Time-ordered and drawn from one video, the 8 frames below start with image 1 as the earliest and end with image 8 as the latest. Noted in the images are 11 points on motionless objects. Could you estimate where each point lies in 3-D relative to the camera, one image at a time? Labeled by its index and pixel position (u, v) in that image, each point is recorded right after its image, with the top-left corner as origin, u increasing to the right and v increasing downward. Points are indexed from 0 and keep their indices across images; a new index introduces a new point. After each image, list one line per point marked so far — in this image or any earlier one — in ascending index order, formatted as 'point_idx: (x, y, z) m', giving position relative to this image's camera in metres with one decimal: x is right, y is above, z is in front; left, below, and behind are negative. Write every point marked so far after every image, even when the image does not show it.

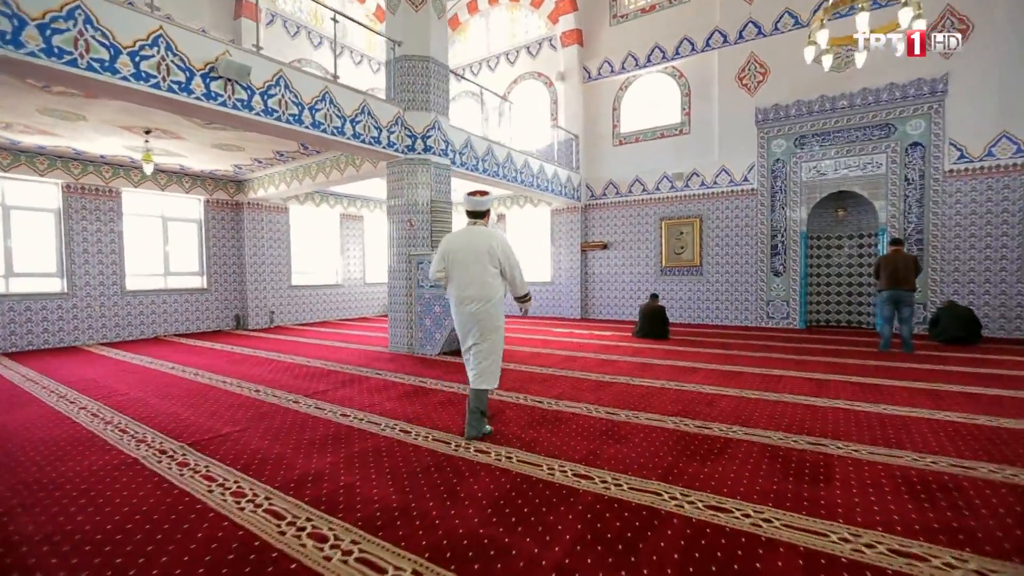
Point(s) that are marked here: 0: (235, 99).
0: (-2.4, +1.6, +4.1) m
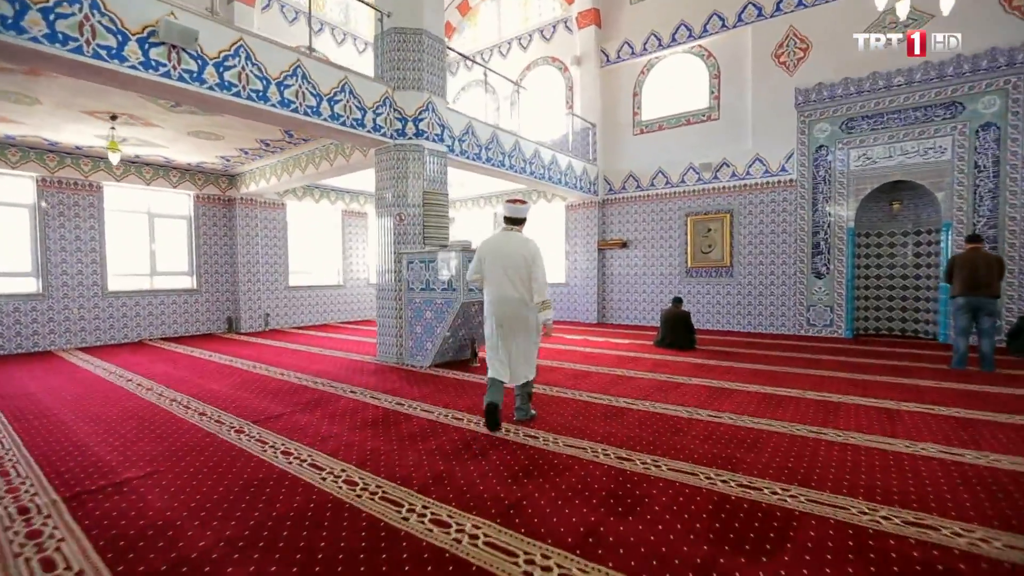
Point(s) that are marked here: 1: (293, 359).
0: (-2.5, +1.6, +3.5) m
1: (-2.6, -0.8, +5.5) m
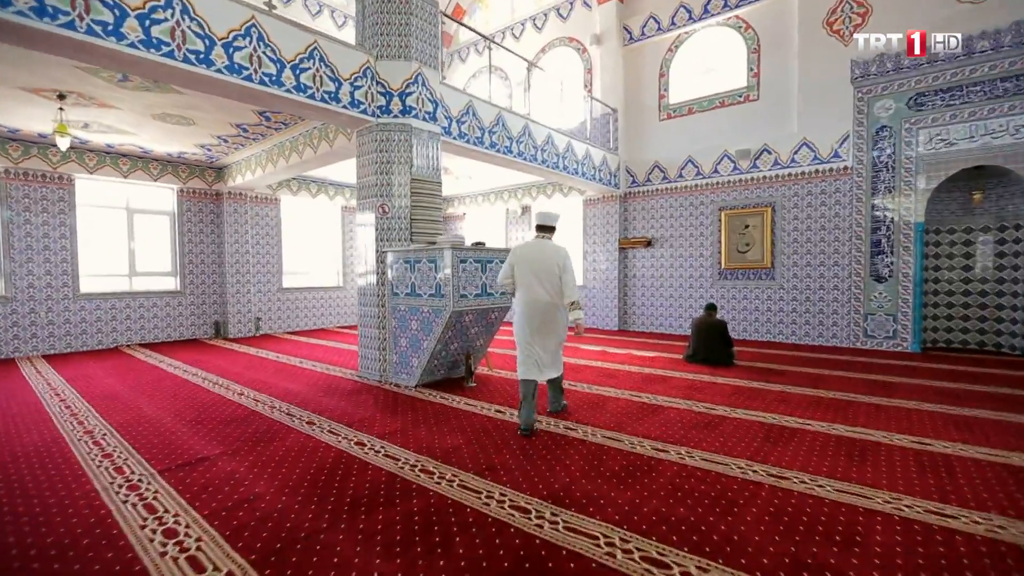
0: (-2.5, +1.6, +2.8) m
1: (-2.5, -0.9, +4.8) m
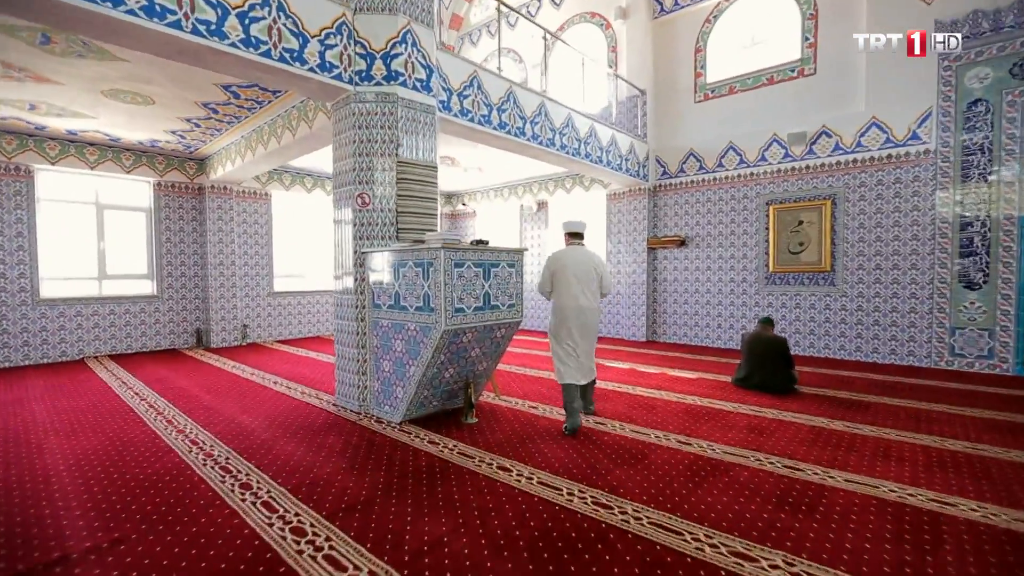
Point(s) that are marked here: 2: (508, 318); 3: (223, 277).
0: (-2.5, +1.5, +2.0) m
1: (-2.4, -0.9, +4.0) m
2: (0.0, -0.2, +3.3) m
3: (-4.2, +0.2, +6.7) m
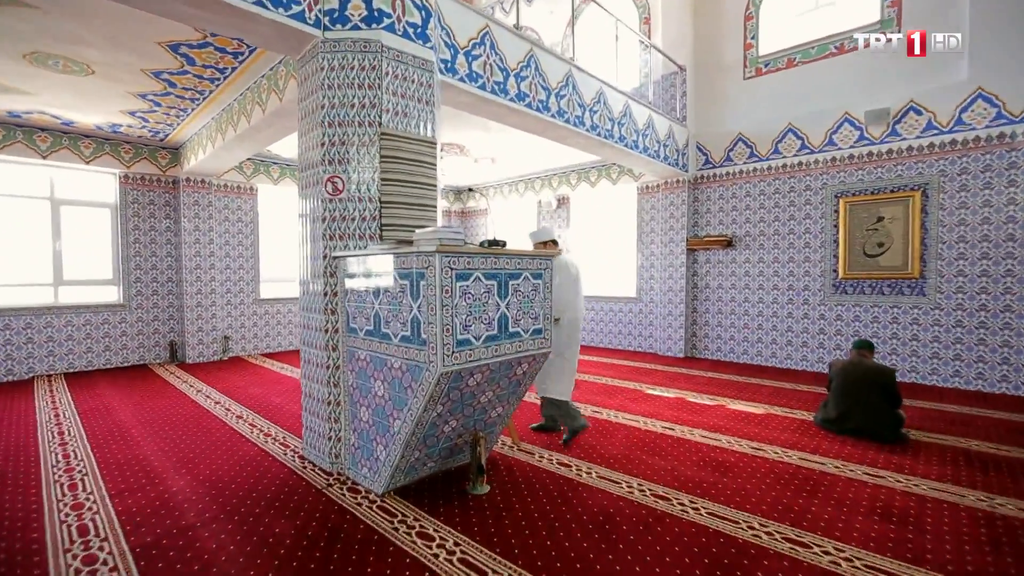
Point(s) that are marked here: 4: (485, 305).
0: (-2.4, +1.4, +1.1) m
1: (-2.3, -1.0, +3.1) m
2: (+0.1, -0.3, +2.3) m
3: (-3.9, +0.1, +5.9) m
4: (-0.1, -0.1, +2.1) m
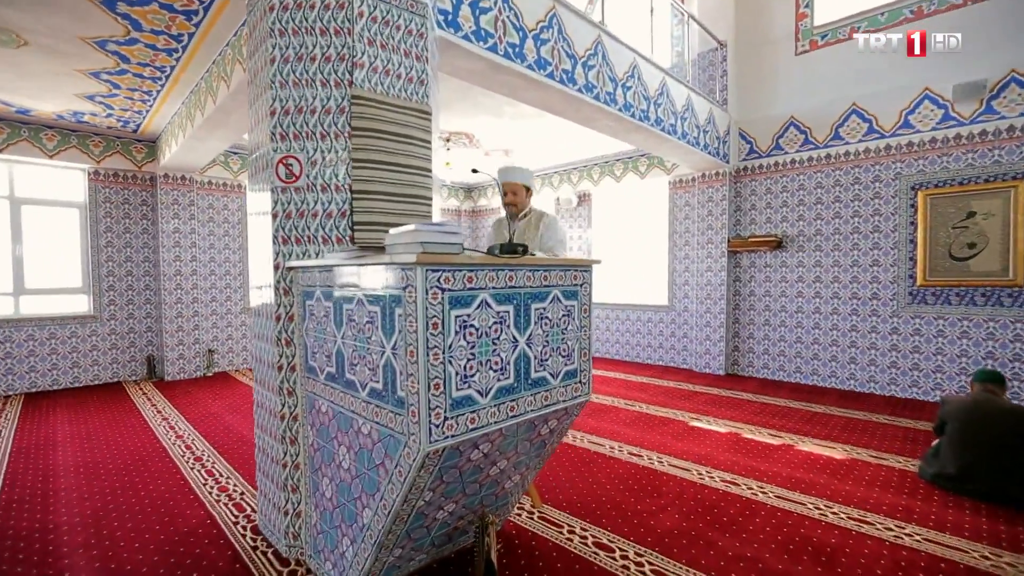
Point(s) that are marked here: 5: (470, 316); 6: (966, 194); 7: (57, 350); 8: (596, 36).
0: (-2.3, +1.3, +0.5) m
1: (-2.2, -1.1, +2.5) m
2: (+0.2, -0.4, +1.6) m
3: (-3.8, 0.0, +5.3) m
4: (-0.1, -0.2, +1.4) m
5: (-0.1, -0.1, +1.3) m
6: (+3.9, +0.8, +4.0) m
7: (-4.7, -0.6, +4.8) m
8: (+0.6, +1.8, +3.4) m
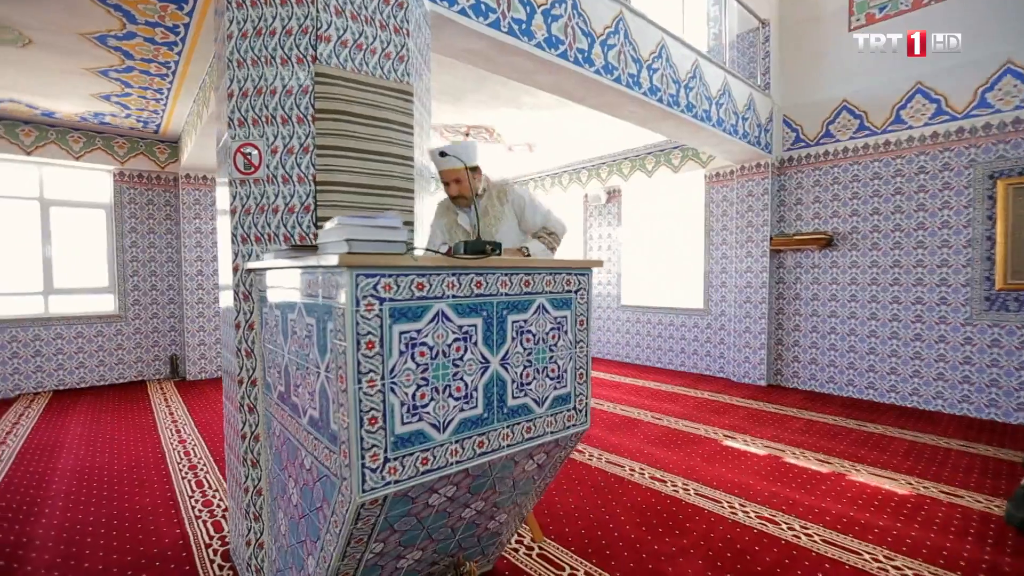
0: (-2.4, +1.3, +0.4) m
1: (-2.2, -1.1, +2.4) m
2: (+0.1, -0.4, +1.3) m
3: (-3.5, 0.0, +5.3) m
4: (-0.1, -0.2, +1.1) m
5: (-0.2, -0.1, +1.1) m
6: (+4.0, +0.8, +3.4) m
7: (-4.5, -0.6, +4.9) m
8: (+0.7, +1.8, +3.1) m
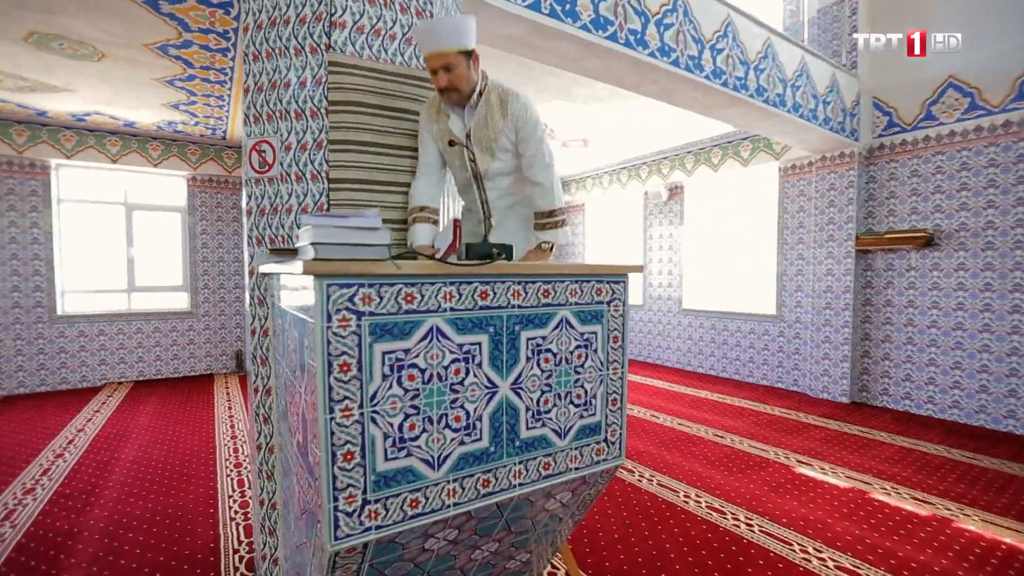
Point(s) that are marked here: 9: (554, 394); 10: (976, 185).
0: (-2.5, +1.3, +0.5) m
1: (-2.0, -1.1, +2.5) m
2: (+0.1, -0.4, +1.1) m
3: (-2.9, 0.0, +5.5) m
4: (-0.1, -0.2, +0.9) m
5: (-0.2, -0.1, +0.9) m
6: (+4.3, +0.7, +2.7) m
7: (-4.0, -0.6, +5.3) m
8: (+1.0, +1.8, +2.8) m
9: (+0.1, -0.2, +1.1) m
10: (+3.7, +0.8, +3.7) m
